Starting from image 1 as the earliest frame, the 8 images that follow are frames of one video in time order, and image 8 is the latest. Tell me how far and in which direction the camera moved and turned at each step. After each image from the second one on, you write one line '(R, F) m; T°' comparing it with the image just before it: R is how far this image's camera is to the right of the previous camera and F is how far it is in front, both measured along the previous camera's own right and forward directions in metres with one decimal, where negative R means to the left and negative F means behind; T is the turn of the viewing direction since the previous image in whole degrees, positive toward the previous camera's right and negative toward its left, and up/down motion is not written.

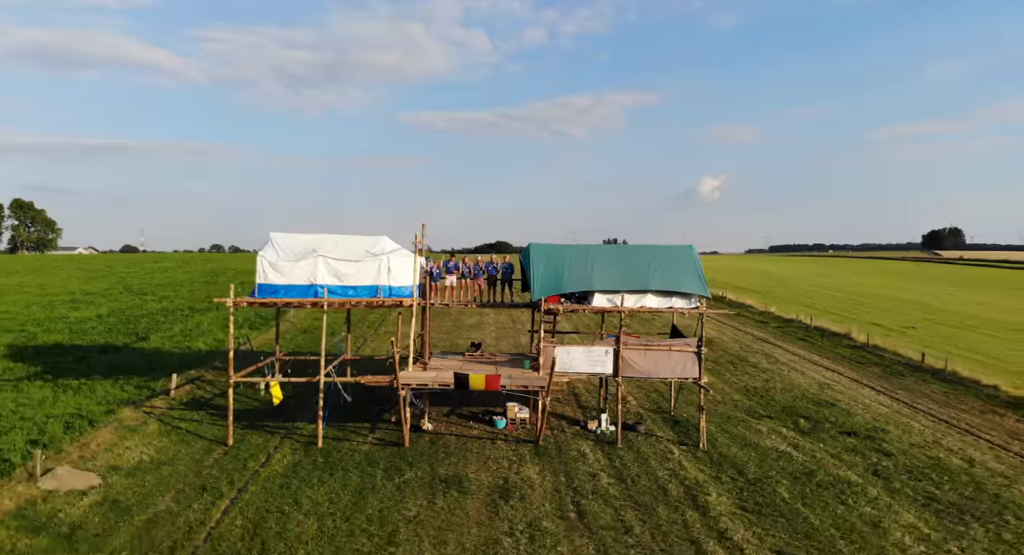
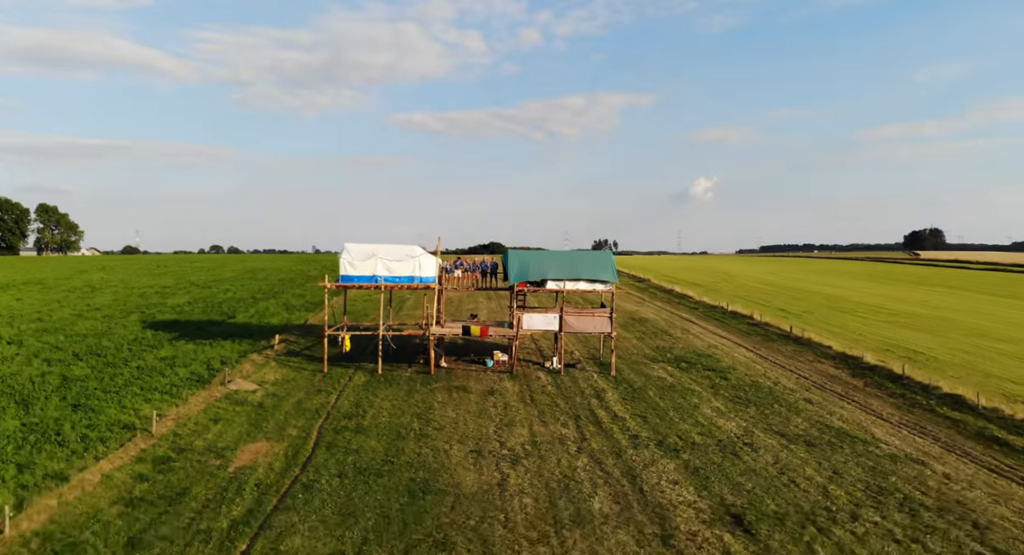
(+0.4, -10.8) m; 0°
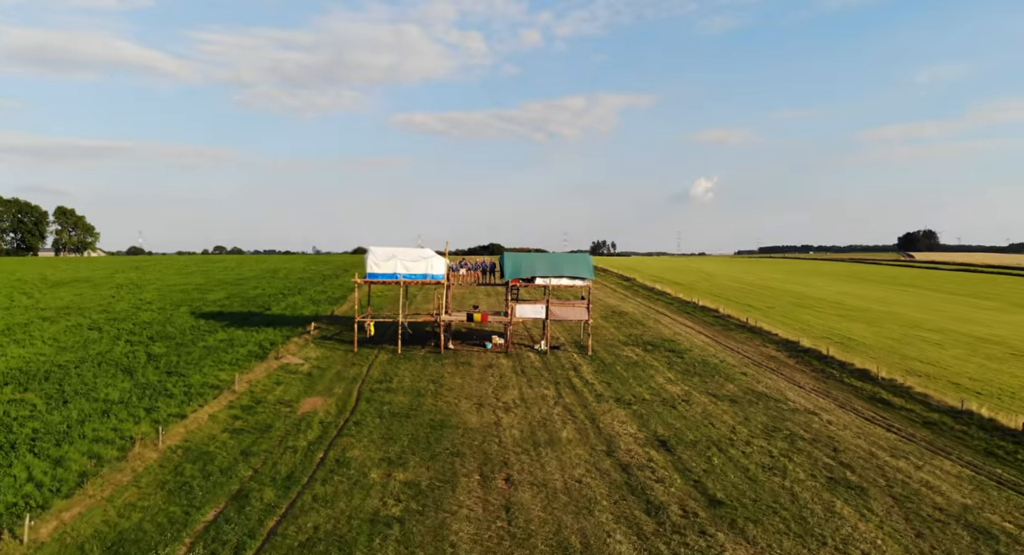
(+0.2, -6.4) m; 0°
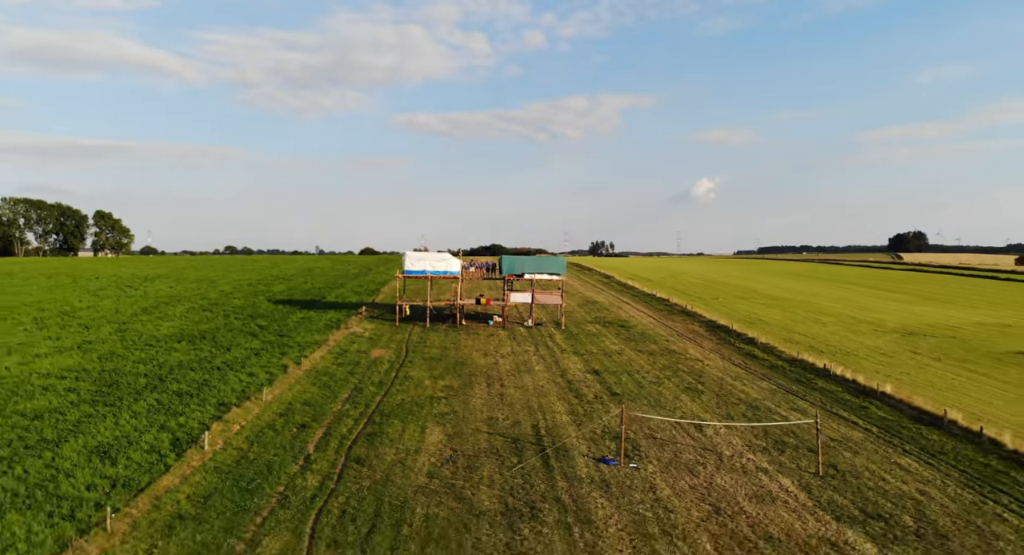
(+0.4, -14.4) m; 0°
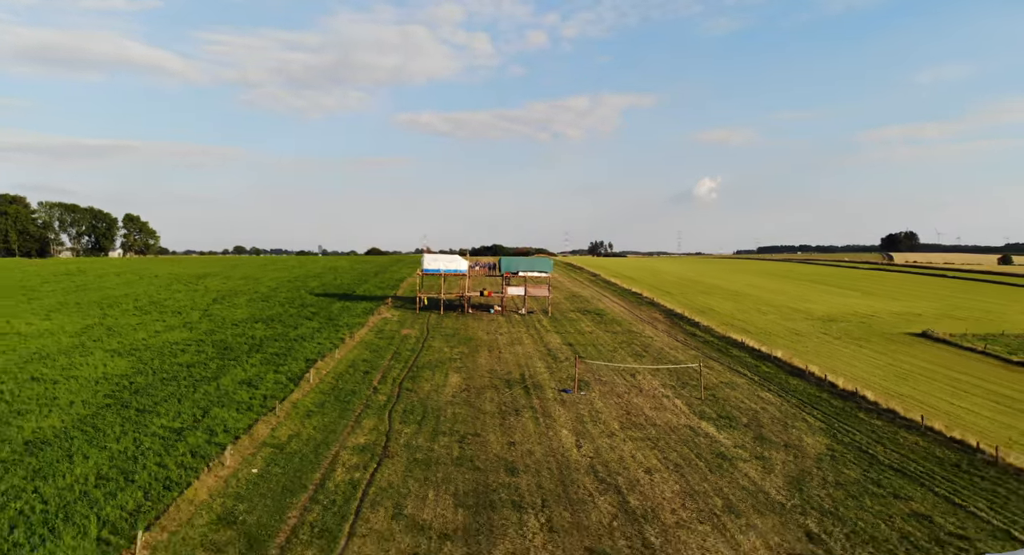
(+0.4, -12.8) m; 0°
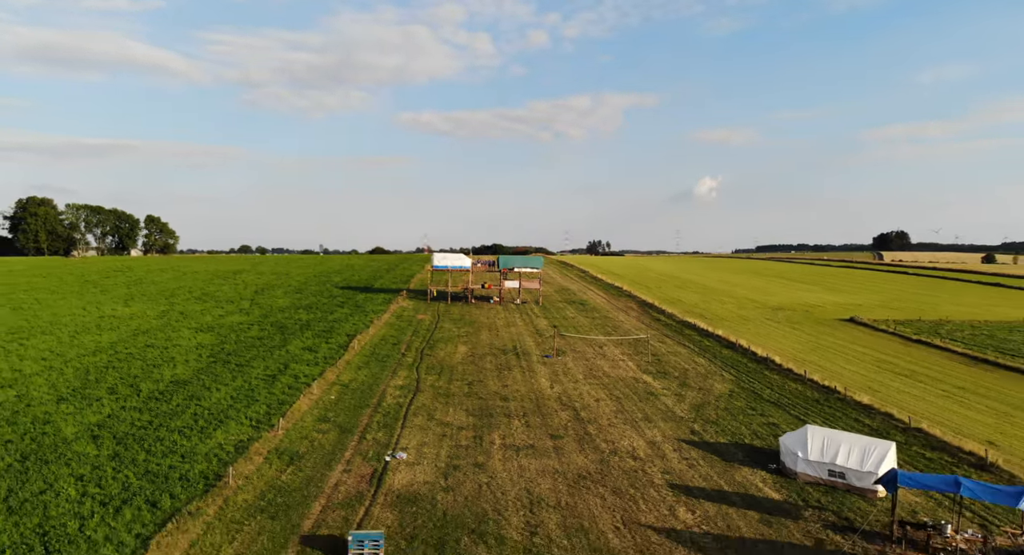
(+0.4, -11.6) m; 0°
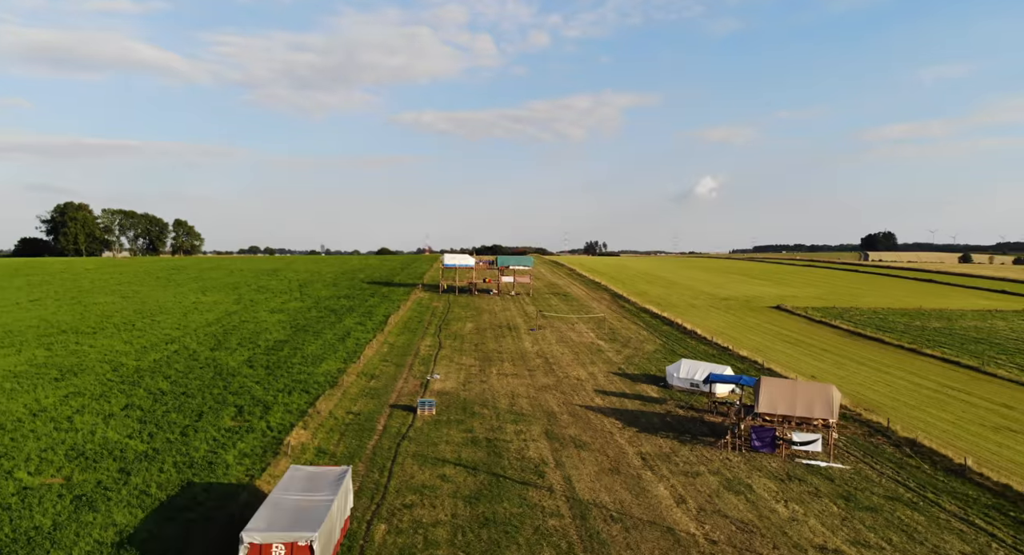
(+0.6, -17.9) m; 0°
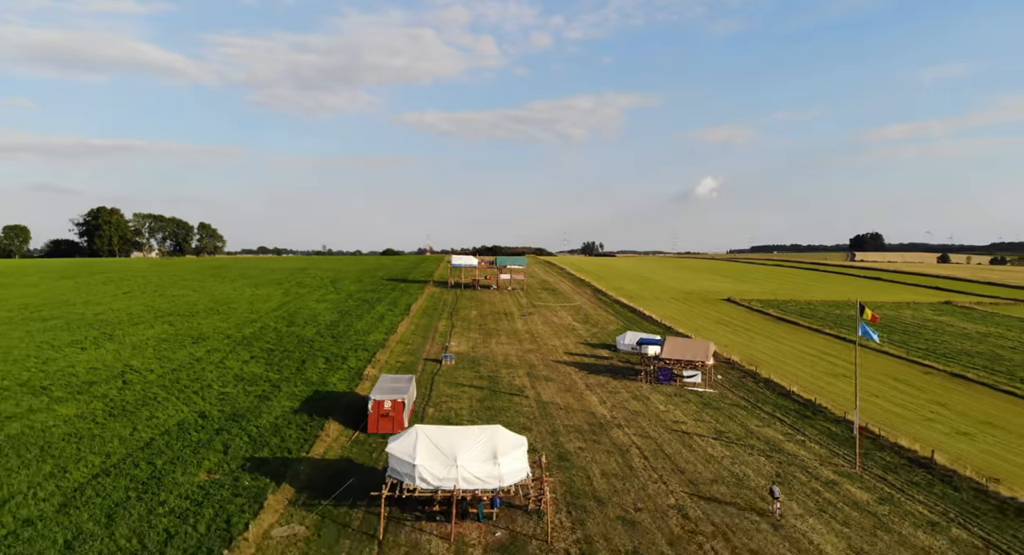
(+0.6, -18.7) m; 0°
